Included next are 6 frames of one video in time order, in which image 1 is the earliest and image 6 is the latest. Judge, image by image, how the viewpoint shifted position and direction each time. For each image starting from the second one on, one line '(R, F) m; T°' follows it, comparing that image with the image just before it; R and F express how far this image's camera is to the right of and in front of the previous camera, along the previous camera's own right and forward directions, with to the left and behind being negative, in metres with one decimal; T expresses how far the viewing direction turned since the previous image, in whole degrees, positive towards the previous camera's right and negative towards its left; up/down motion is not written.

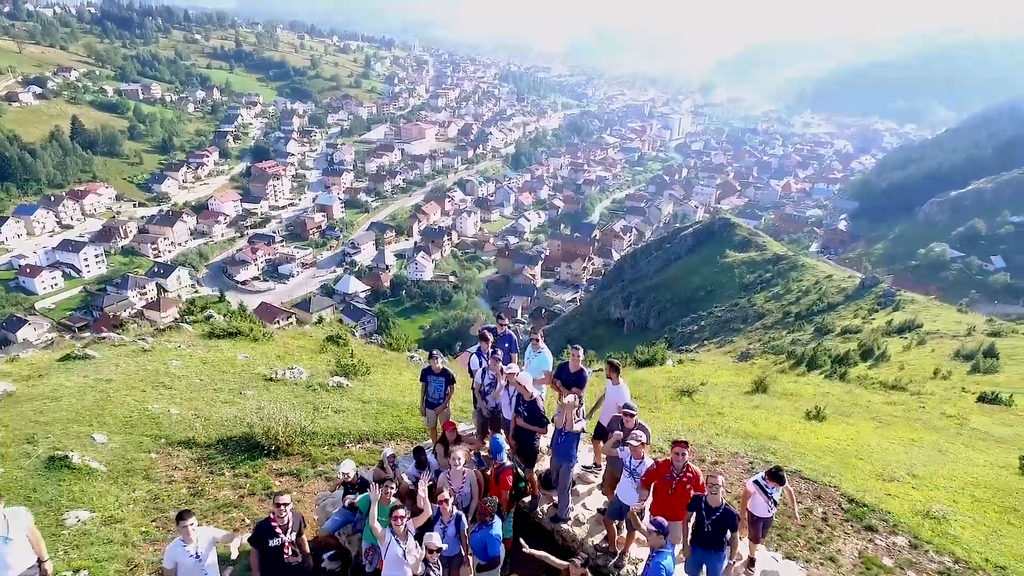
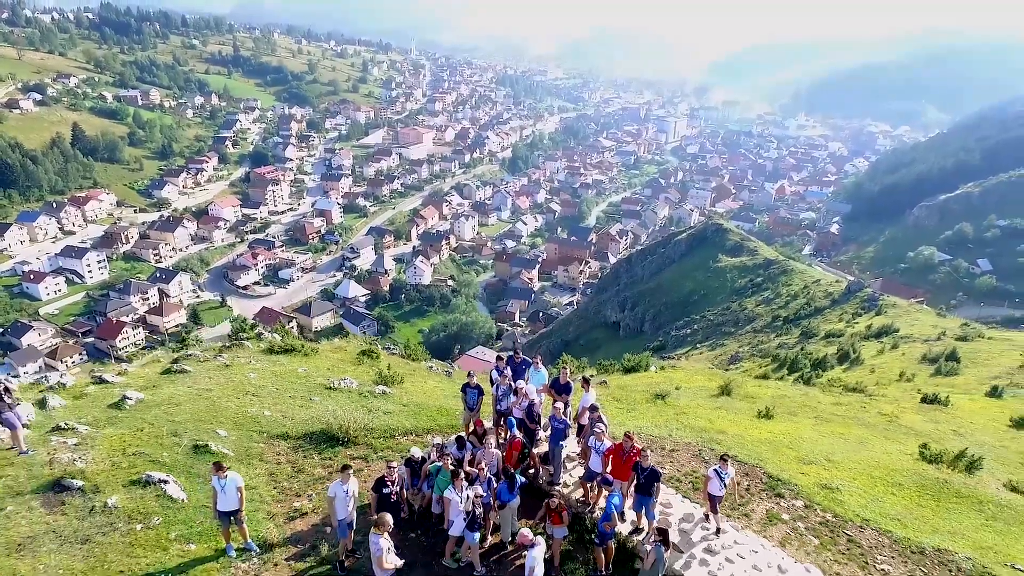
(-0.1, -1.3) m; 0°
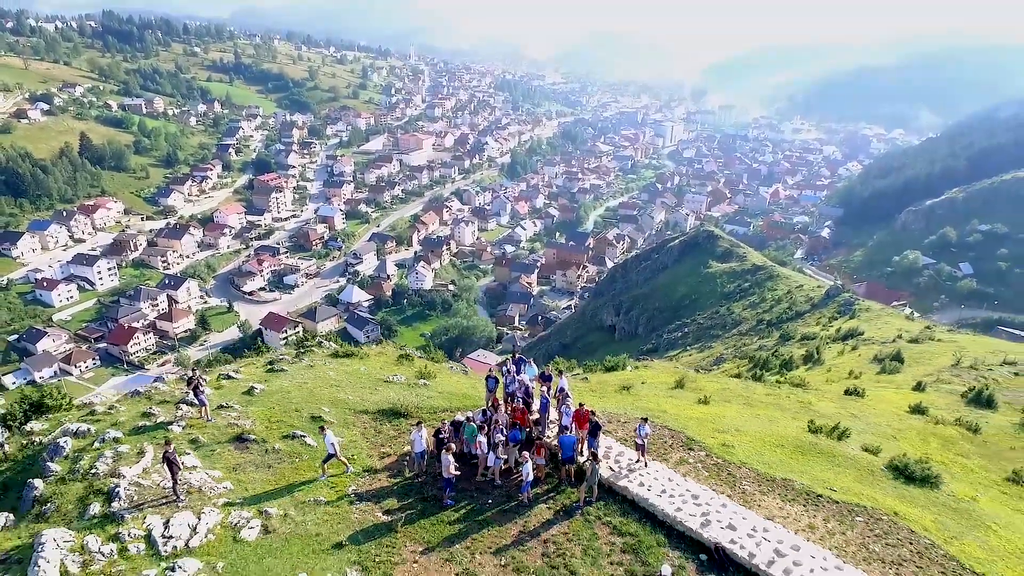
(0.0, -2.5) m; 0°
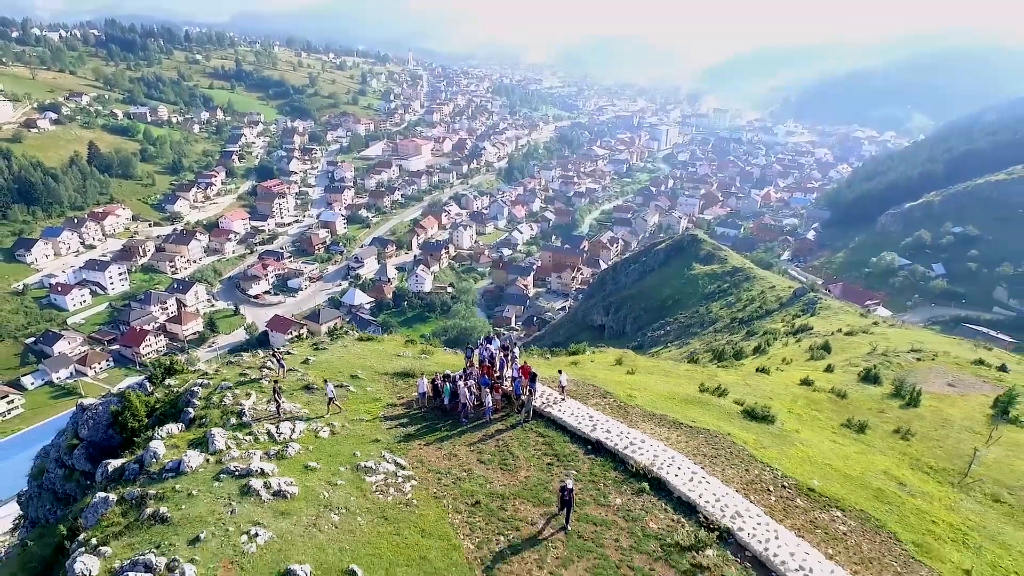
(+0.5, -3.5) m; 0°
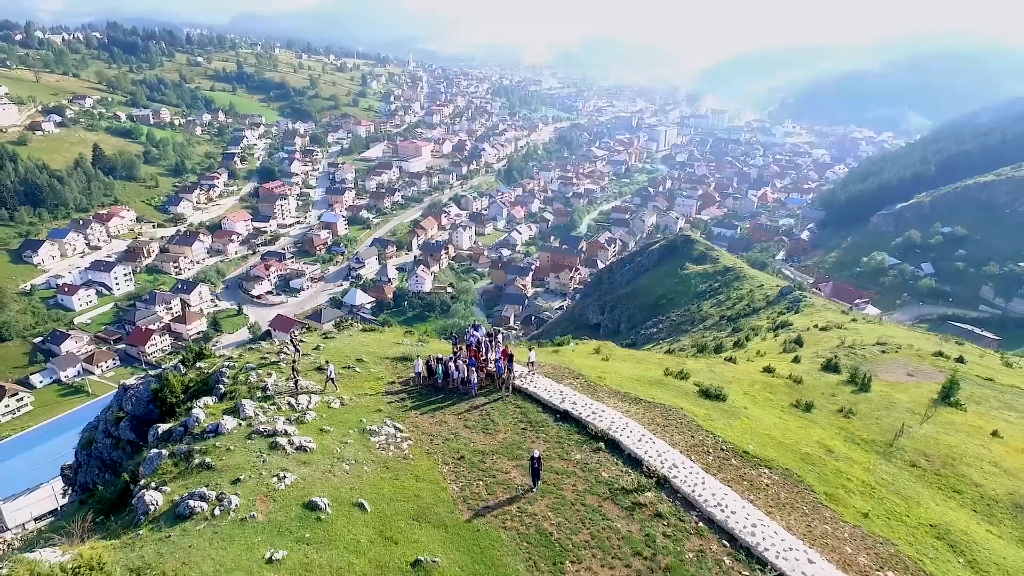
(+0.3, -1.6) m; 0°
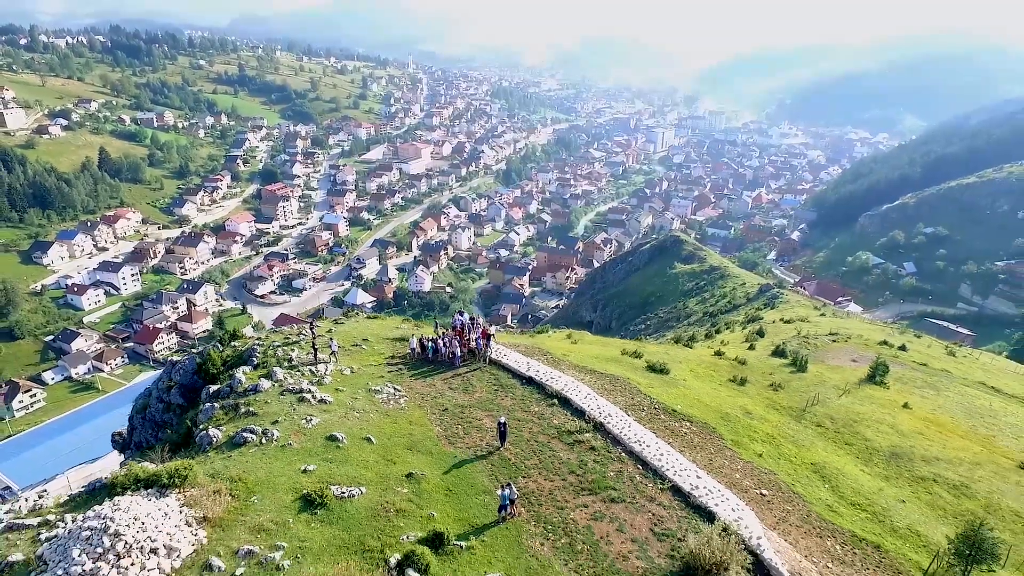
(+0.5, -2.6) m; 0°
